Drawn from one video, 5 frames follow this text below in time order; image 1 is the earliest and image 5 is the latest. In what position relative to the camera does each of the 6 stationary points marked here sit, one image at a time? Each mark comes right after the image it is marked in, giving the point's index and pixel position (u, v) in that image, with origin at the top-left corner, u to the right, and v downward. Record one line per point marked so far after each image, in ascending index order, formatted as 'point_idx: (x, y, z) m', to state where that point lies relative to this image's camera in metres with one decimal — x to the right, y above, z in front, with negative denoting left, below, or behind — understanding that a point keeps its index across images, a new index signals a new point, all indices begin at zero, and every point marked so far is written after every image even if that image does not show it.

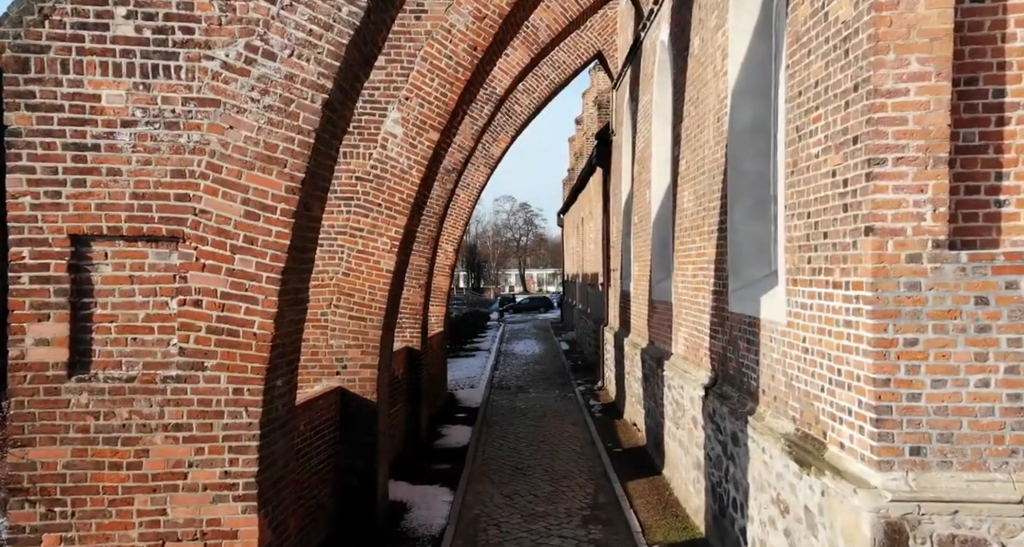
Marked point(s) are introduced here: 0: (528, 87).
0: (+0.3, +3.3, +11.5) m
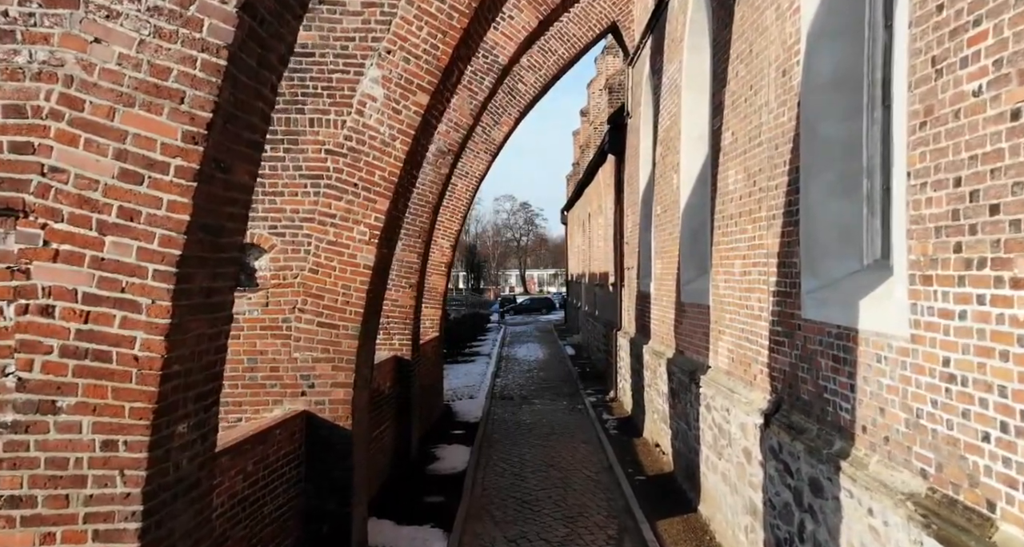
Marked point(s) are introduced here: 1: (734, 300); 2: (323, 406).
0: (+0.3, +3.3, +10.3) m
1: (+1.9, -0.2, +5.6) m
2: (-1.5, -1.1, +5.3) m
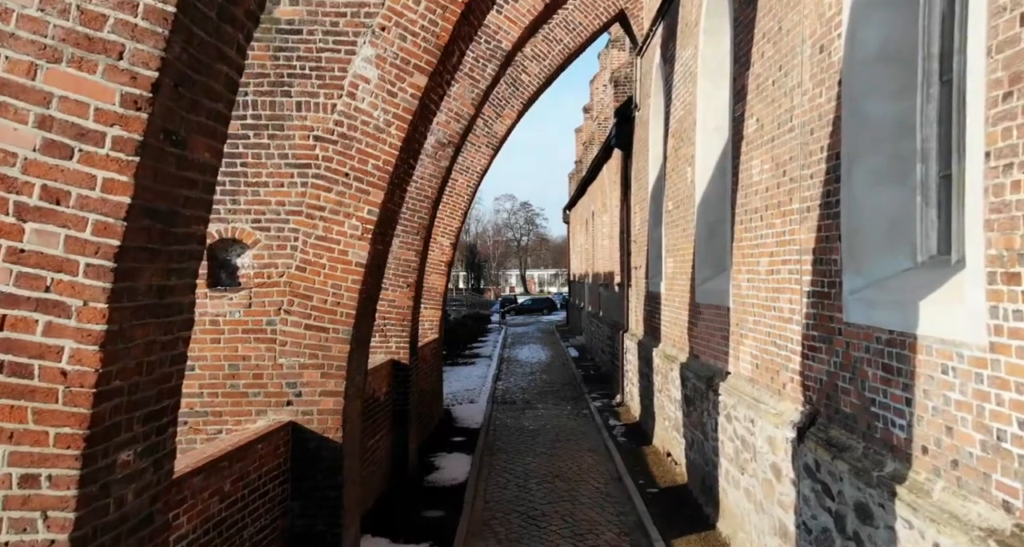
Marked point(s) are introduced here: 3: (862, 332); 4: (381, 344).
0: (+0.4, +3.3, +9.8) m
1: (+2.0, -0.2, +5.2) m
2: (-1.5, -1.1, +4.8) m
3: (+1.9, -0.3, +3.6) m
4: (-1.6, -0.9, +7.8) m
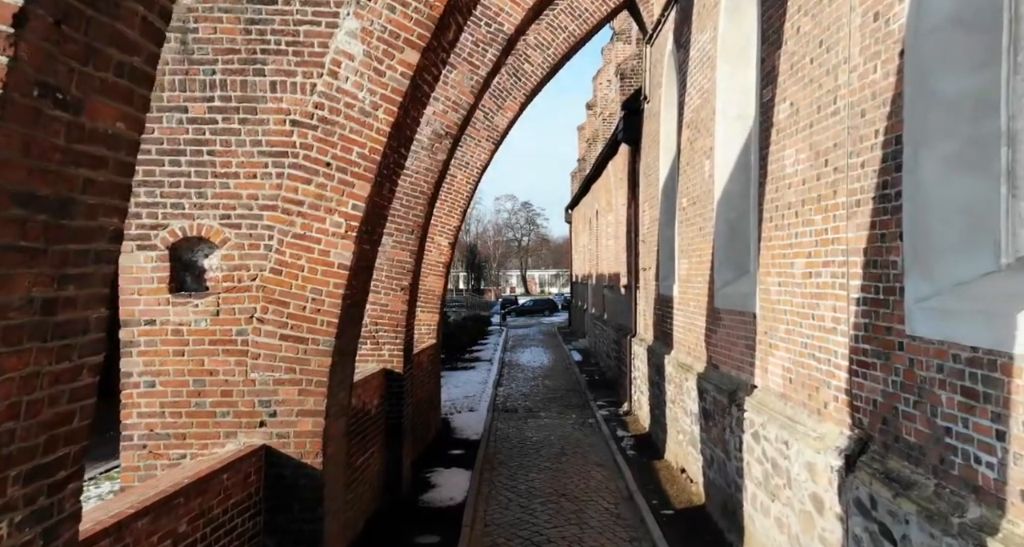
0: (+0.4, +3.3, +9.2) m
1: (+2.0, -0.2, +4.6) m
2: (-1.5, -1.1, +4.3) m
3: (+2.0, -0.4, +3.1) m
4: (-1.5, -0.9, +7.3) m
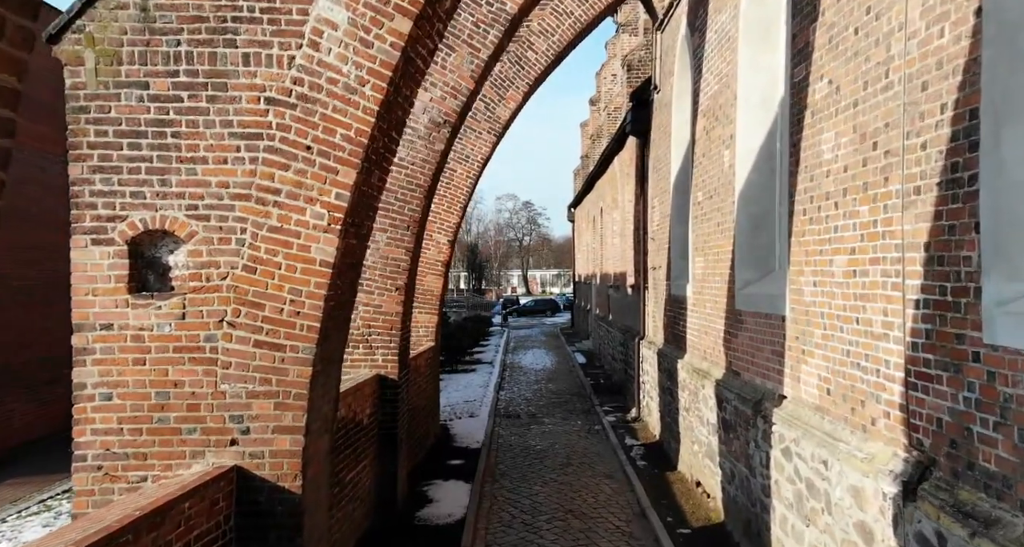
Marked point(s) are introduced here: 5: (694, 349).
0: (+0.5, +3.3, +8.7) m
1: (+2.0, -0.2, +4.1) m
2: (-1.4, -1.1, +3.8) m
3: (+2.0, -0.3, +2.6) m
4: (-1.5, -0.9, +6.8) m
5: (+2.0, -0.9, +7.3) m
